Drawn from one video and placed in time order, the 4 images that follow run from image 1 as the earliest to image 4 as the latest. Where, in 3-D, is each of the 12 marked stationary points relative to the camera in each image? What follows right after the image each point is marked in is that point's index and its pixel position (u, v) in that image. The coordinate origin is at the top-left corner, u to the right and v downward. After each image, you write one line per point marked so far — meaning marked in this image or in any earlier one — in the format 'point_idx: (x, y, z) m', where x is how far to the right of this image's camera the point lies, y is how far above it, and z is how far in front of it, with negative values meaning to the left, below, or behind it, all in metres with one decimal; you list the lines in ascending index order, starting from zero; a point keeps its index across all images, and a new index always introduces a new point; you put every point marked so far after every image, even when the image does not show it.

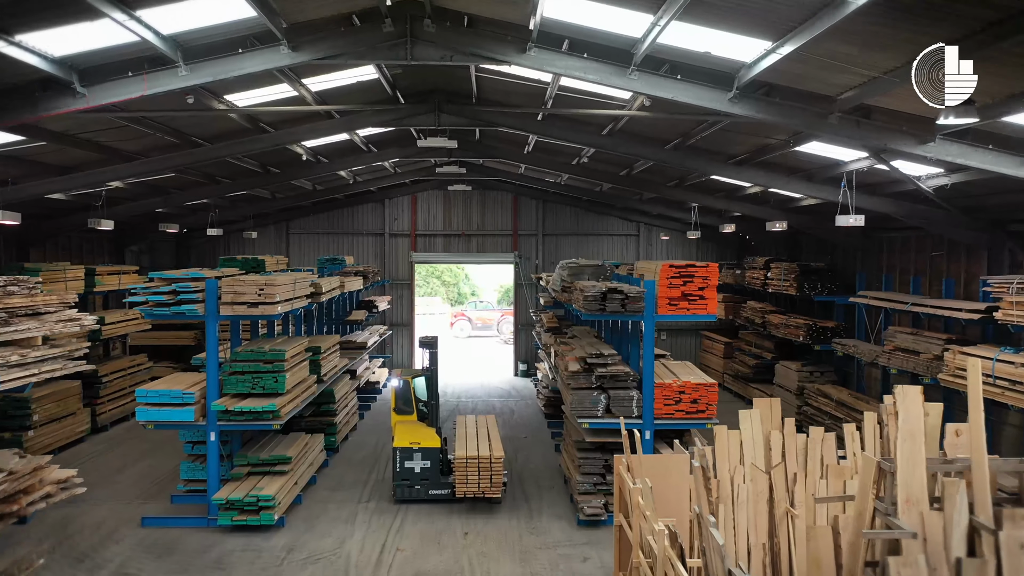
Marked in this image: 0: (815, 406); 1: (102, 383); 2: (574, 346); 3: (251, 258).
0: (+4.4, -1.7, +14.1) m
1: (-6.2, -1.4, +14.7) m
2: (+0.7, -0.7, +11.2) m
3: (-3.4, +0.4, +12.5) m
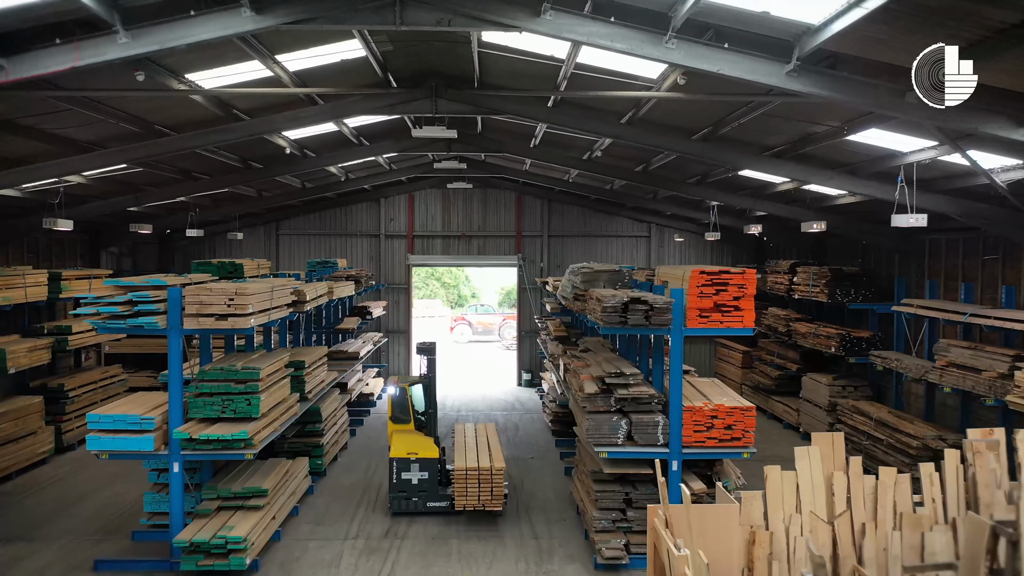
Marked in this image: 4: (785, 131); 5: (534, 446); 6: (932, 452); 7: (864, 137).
0: (+4.5, -1.8, +12.8) m
1: (-6.2, -1.5, +13.4) m
2: (+0.8, -0.7, +9.9) m
3: (-3.3, +0.3, +11.2) m
4: (+2.5, +1.4, +8.7) m
5: (+0.3, -2.3, +14.1) m
6: (+4.6, -1.8, +10.7) m
7: (+2.9, +1.3, +8.0) m
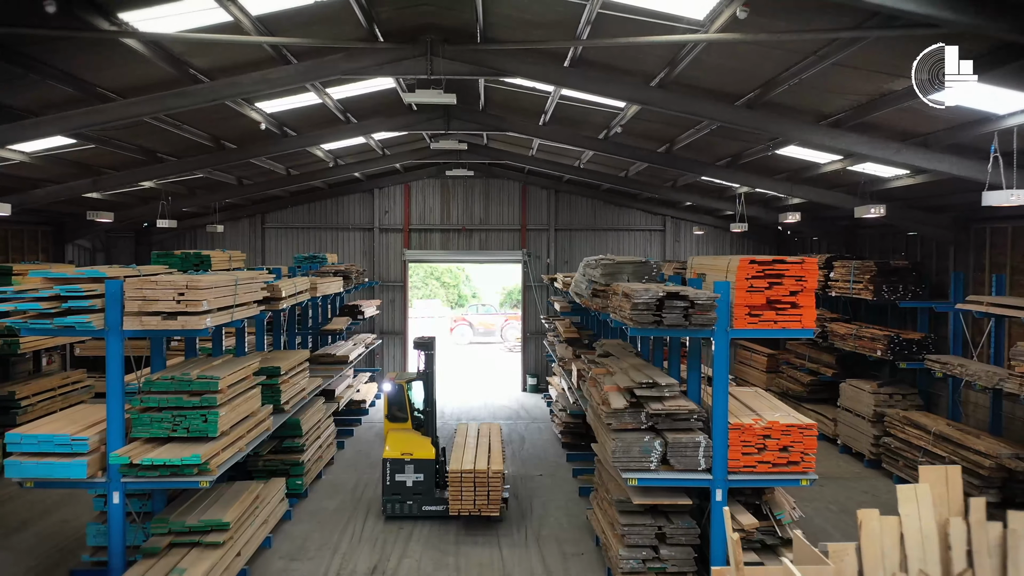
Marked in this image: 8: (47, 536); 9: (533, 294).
0: (+4.6, -1.8, +11.3) m
1: (-6.1, -1.5, +11.9) m
2: (+0.9, -0.7, +8.5) m
3: (-3.2, +0.4, +9.7) m
4: (+2.5, +1.5, +7.2) m
5: (+0.4, -2.3, +12.6) m
6: (+4.7, -1.8, +9.2) m
7: (+3.0, +1.3, +6.5) m
8: (-4.4, -2.4, +9.1) m
9: (+0.4, -0.1, +18.9) m
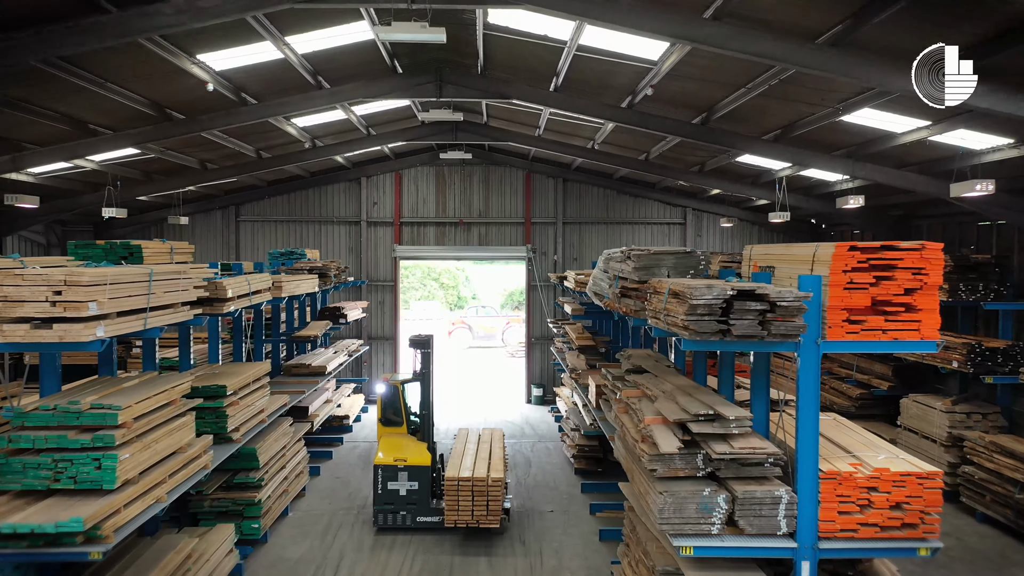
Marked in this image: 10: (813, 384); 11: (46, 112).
0: (+4.6, -1.8, +9.4) m
1: (-6.0, -1.5, +10.0) m
2: (+0.9, -0.7, +6.5) m
3: (-3.2, +0.4, +7.8) m
4: (+2.6, +1.5, +5.3) m
5: (+0.4, -2.2, +10.7) m
6: (+4.8, -1.7, +7.2) m
7: (+3.0, +1.3, +4.6) m
8: (-4.4, -2.3, +7.2) m
9: (+0.5, -0.1, +16.9) m
10: (+1.6, -0.5, +5.2) m
11: (-4.2, +1.6, +8.7) m
